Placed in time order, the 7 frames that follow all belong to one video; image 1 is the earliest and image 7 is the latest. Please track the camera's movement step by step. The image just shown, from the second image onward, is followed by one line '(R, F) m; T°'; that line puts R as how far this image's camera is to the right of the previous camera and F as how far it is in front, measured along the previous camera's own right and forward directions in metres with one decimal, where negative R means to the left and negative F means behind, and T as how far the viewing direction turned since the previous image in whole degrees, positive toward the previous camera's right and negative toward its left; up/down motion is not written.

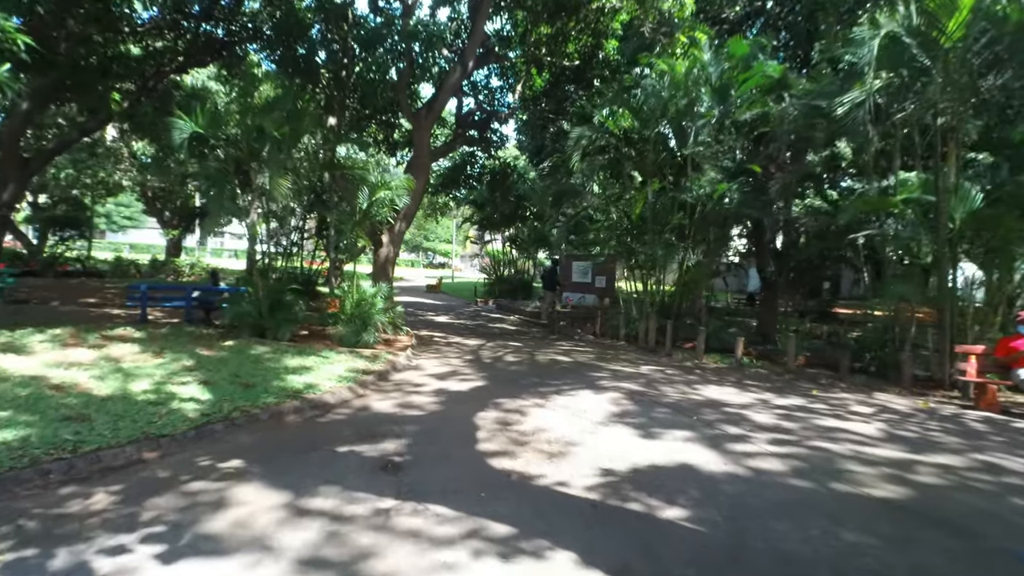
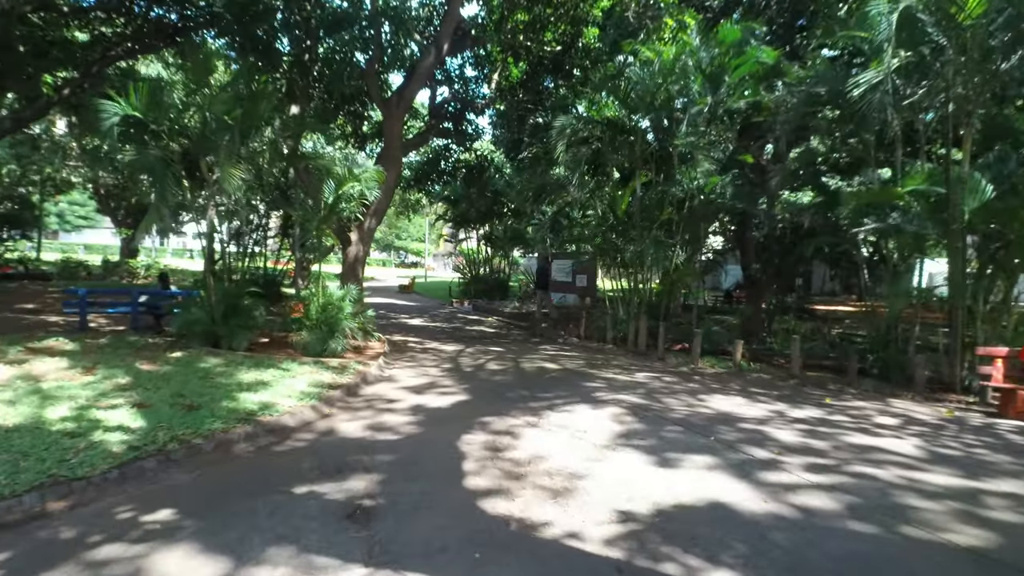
(-0.2, +1.0) m; +3°
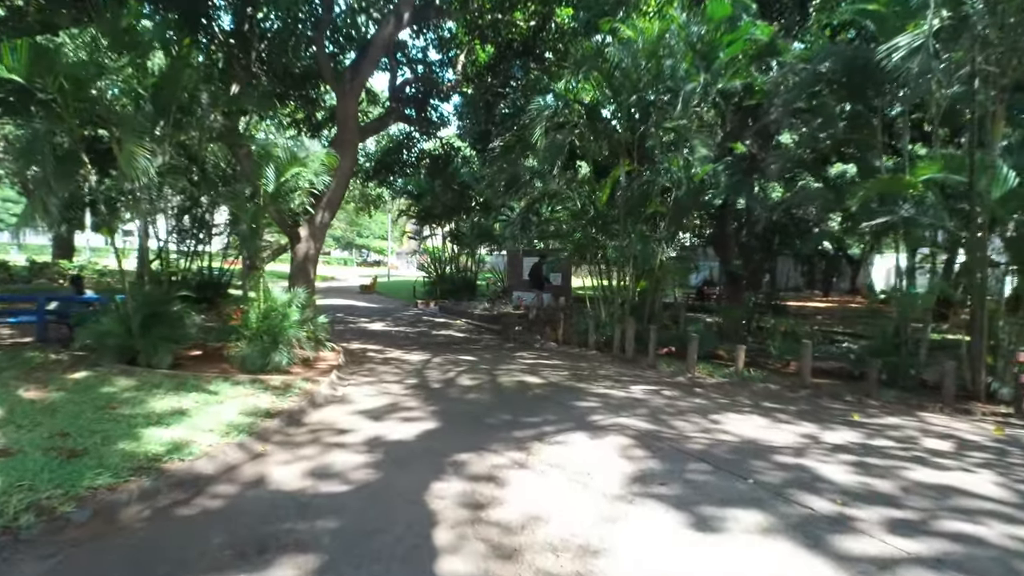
(-0.1, +1.4) m; +3°
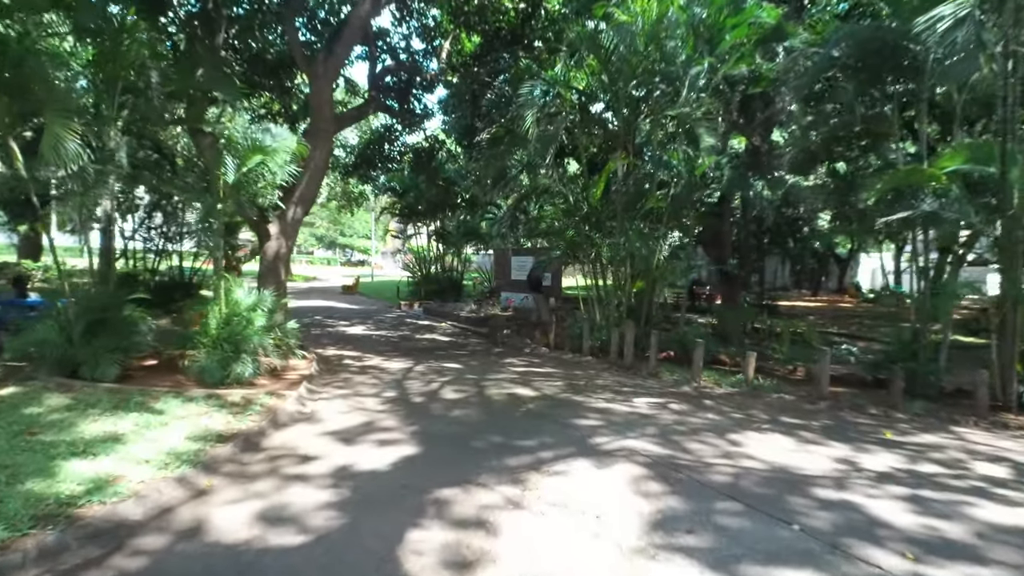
(0.0, +0.9) m; +1°
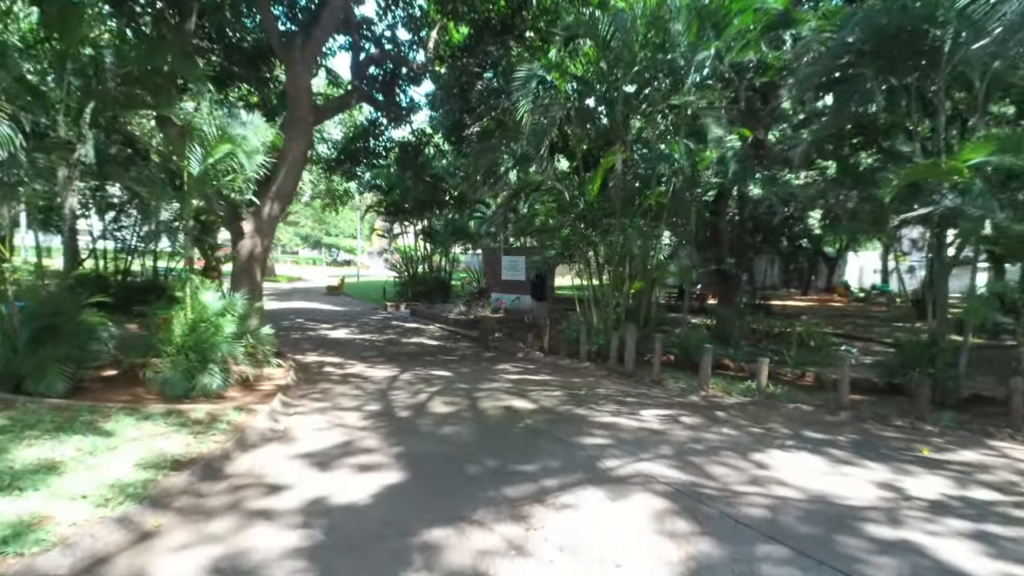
(-0.1, +0.7) m; +1°
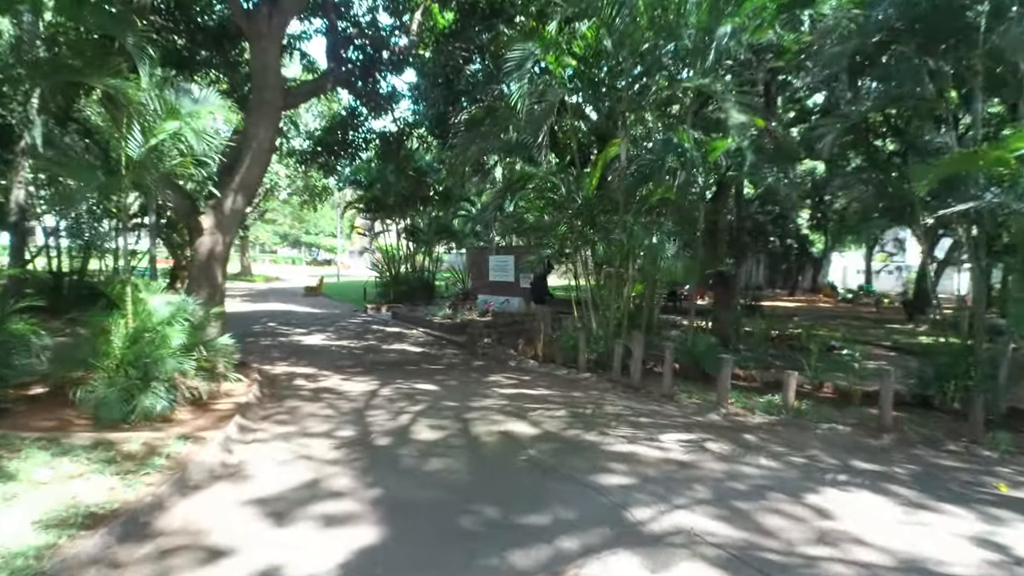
(-0.2, +1.0) m; +2°
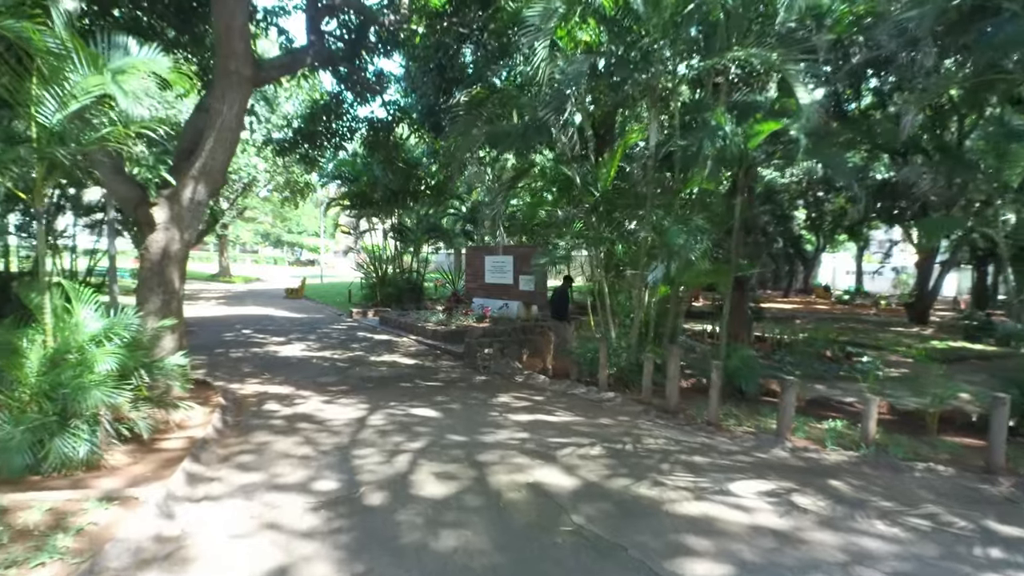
(-0.4, +1.4) m; +1°
